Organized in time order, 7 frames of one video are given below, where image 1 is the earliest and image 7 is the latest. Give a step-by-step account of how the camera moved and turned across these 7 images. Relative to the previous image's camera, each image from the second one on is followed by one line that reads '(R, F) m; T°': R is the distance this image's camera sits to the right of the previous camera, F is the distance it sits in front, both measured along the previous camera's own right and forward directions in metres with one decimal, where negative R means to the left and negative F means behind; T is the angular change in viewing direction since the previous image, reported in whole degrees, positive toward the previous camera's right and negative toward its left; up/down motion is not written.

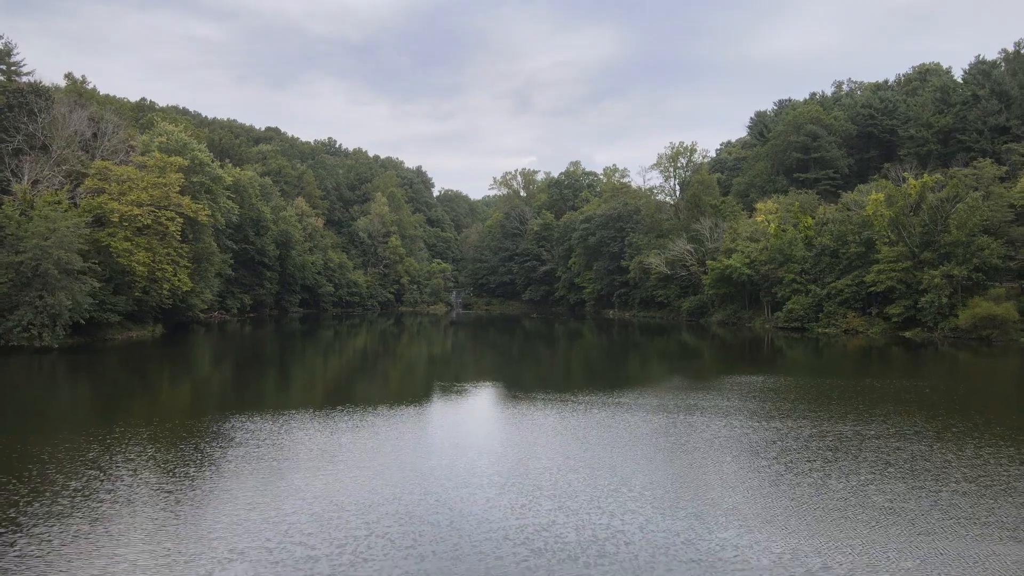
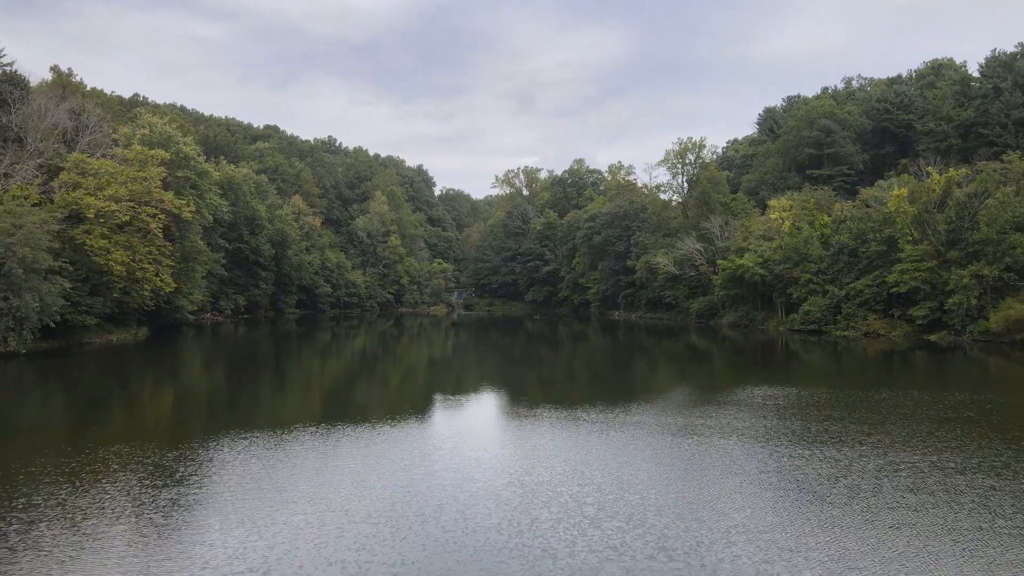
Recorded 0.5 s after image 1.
(0.0, +1.4) m; 0°
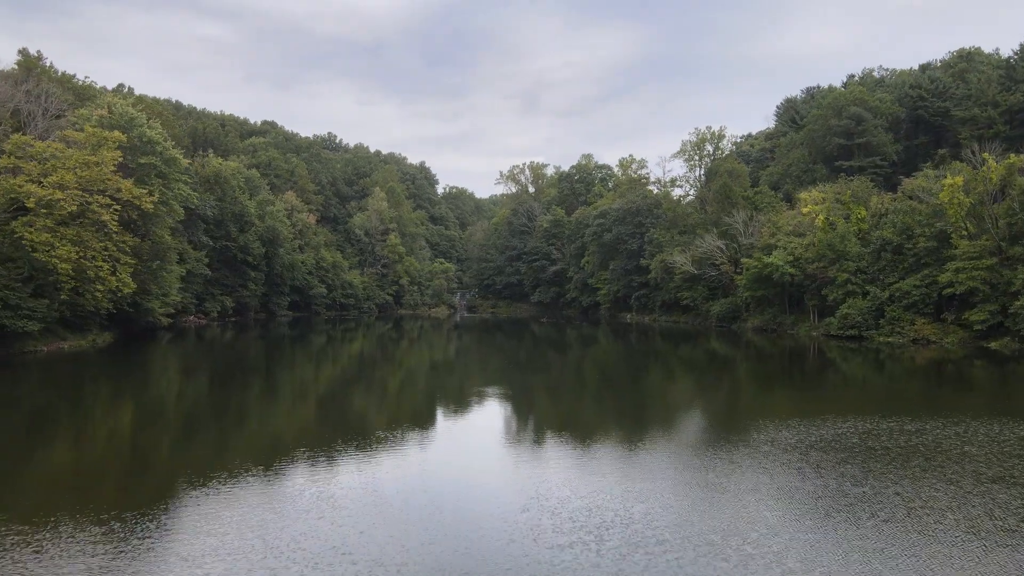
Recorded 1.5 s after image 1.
(0.0, +2.9) m; 0°
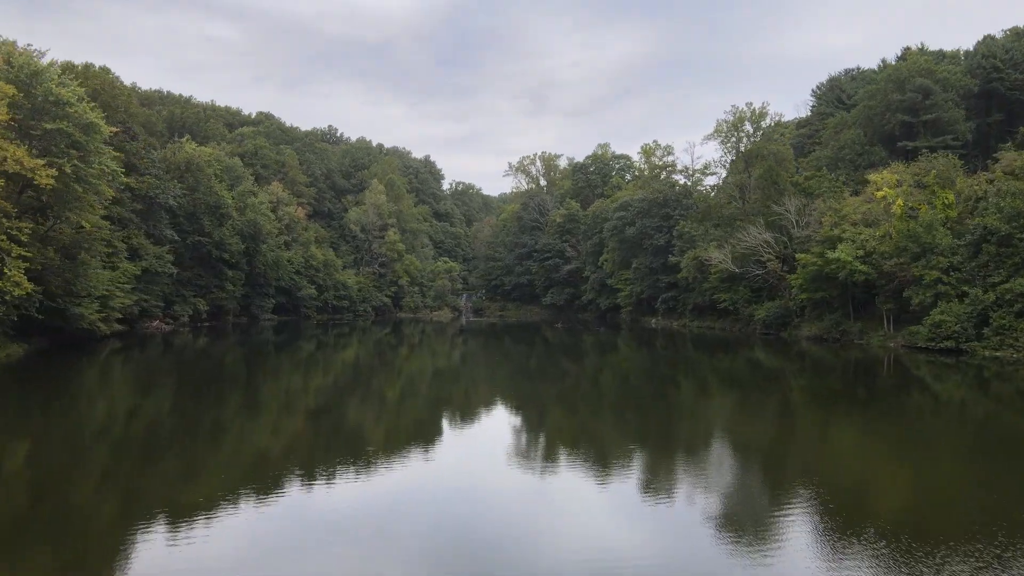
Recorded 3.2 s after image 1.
(0.0, +5.0) m; -1°
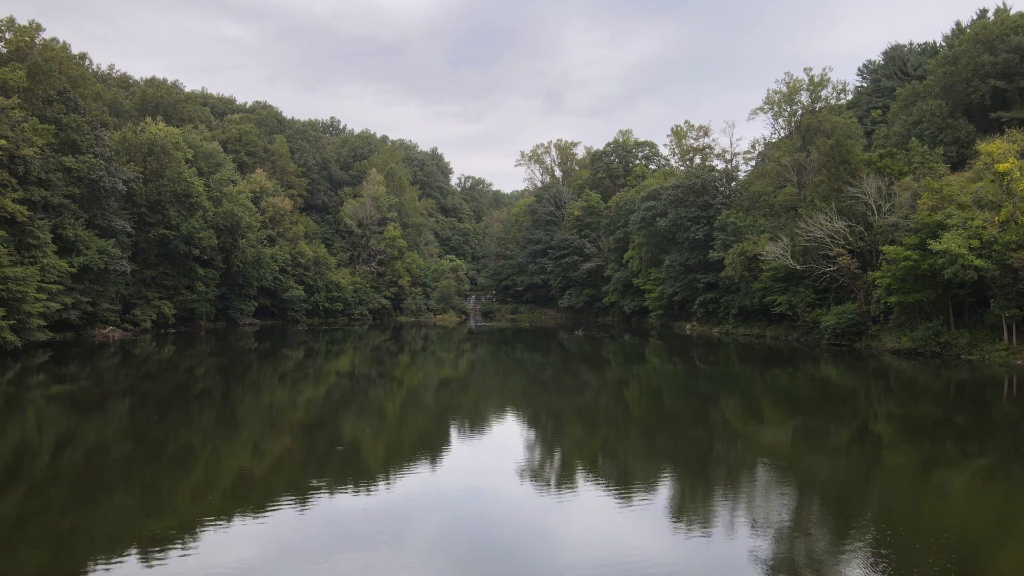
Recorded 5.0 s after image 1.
(0.0, +5.1) m; -1°
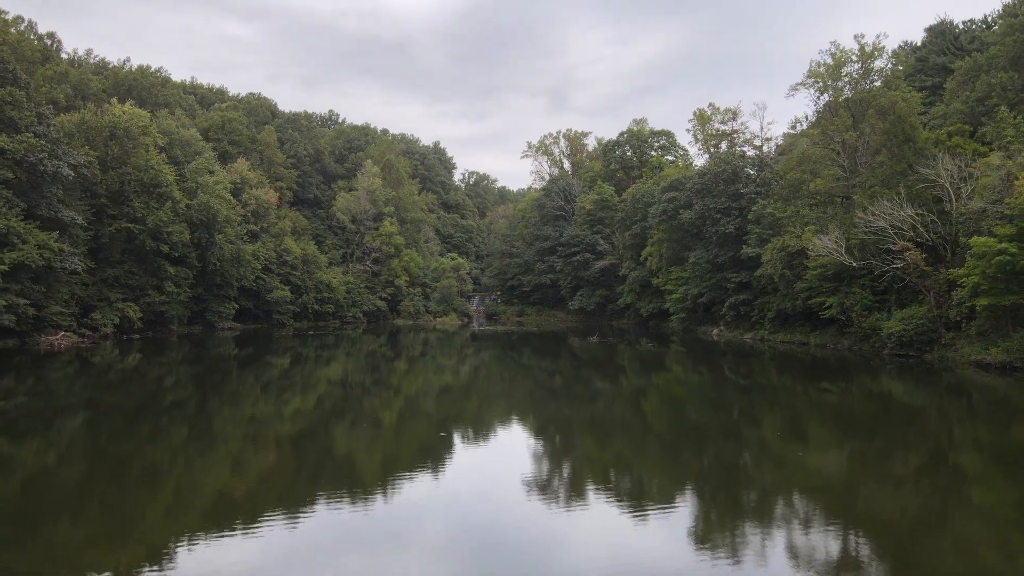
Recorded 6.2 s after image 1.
(0.0, +3.6) m; -1°
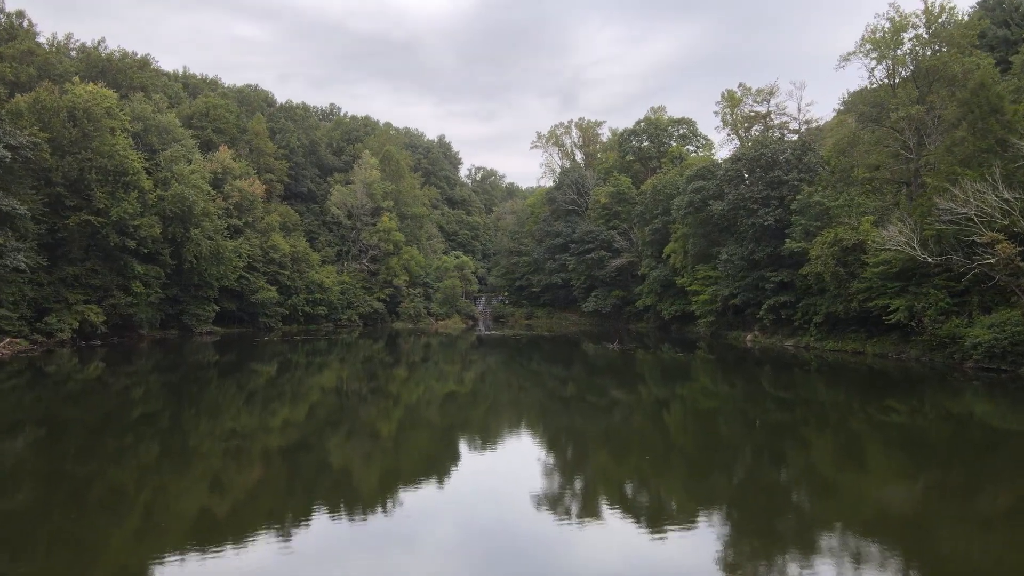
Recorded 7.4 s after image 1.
(0.0, +3.3) m; -1°
